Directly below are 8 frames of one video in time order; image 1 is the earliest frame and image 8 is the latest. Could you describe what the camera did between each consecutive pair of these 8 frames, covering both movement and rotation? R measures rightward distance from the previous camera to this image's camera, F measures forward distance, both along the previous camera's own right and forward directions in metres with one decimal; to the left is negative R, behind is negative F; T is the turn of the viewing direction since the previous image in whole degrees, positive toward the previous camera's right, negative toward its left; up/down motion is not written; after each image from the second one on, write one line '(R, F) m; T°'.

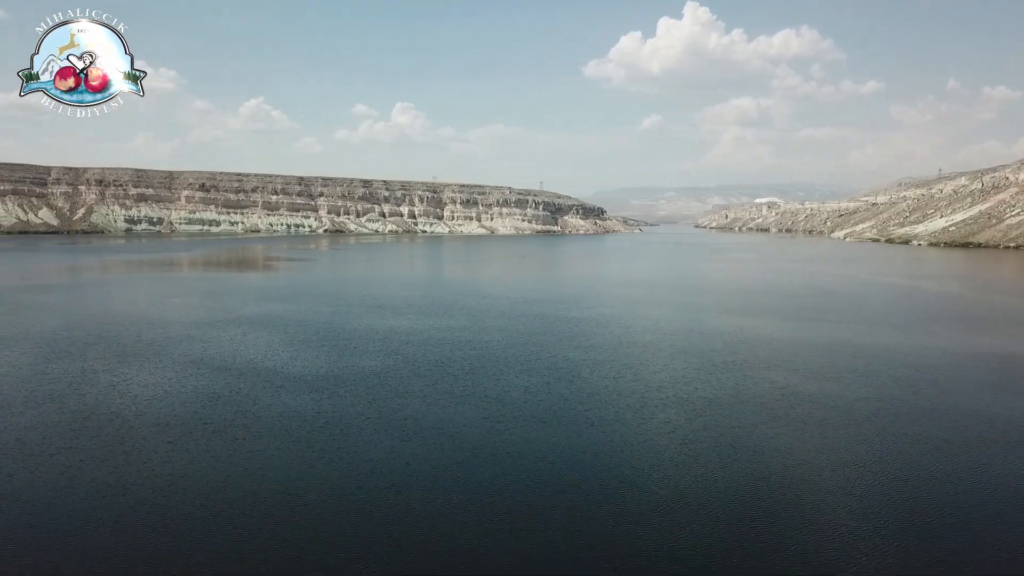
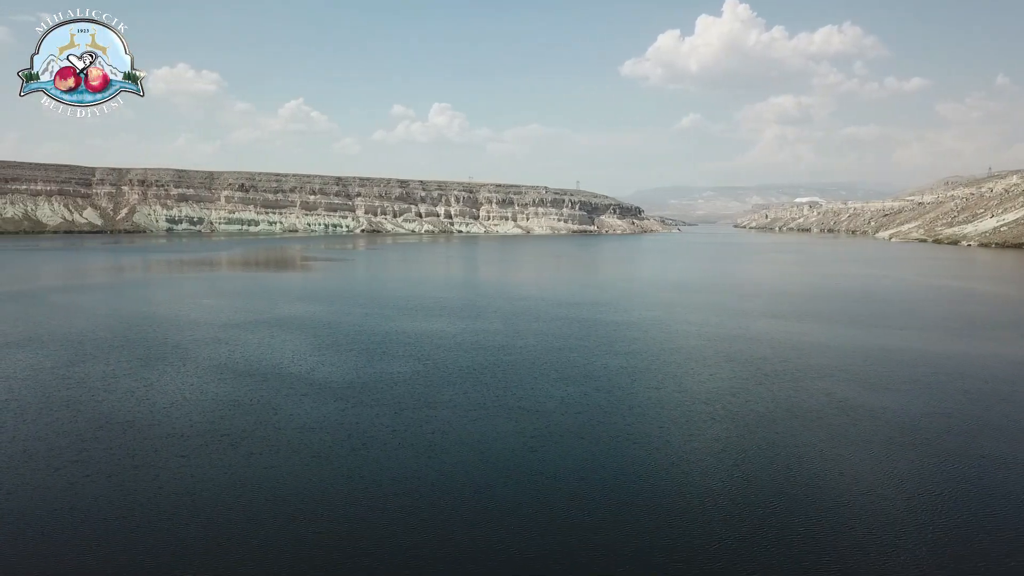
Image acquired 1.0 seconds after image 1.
(0.0, +0.7) m; -2°
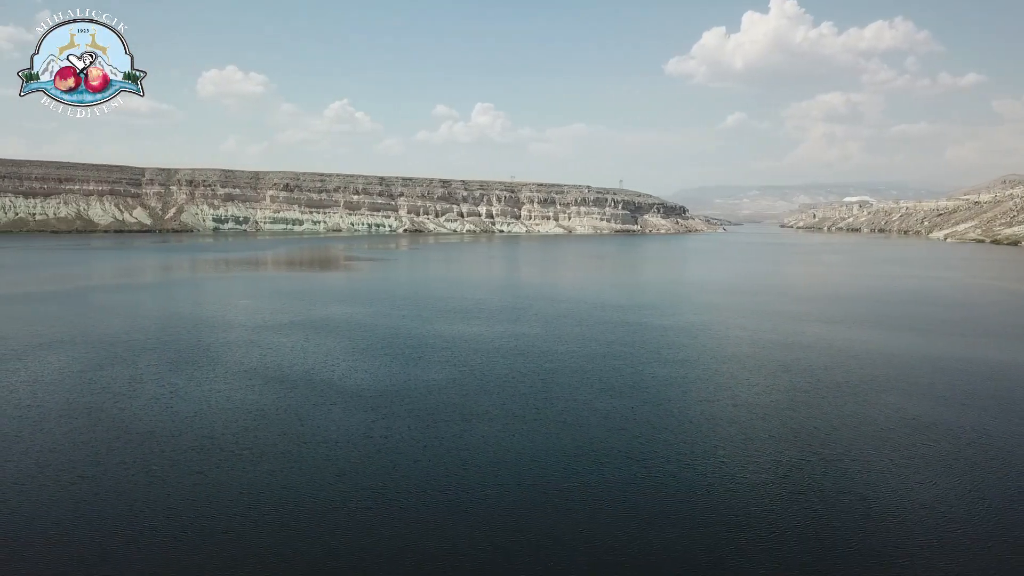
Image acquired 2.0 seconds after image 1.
(0.0, +0.7) m; -3°
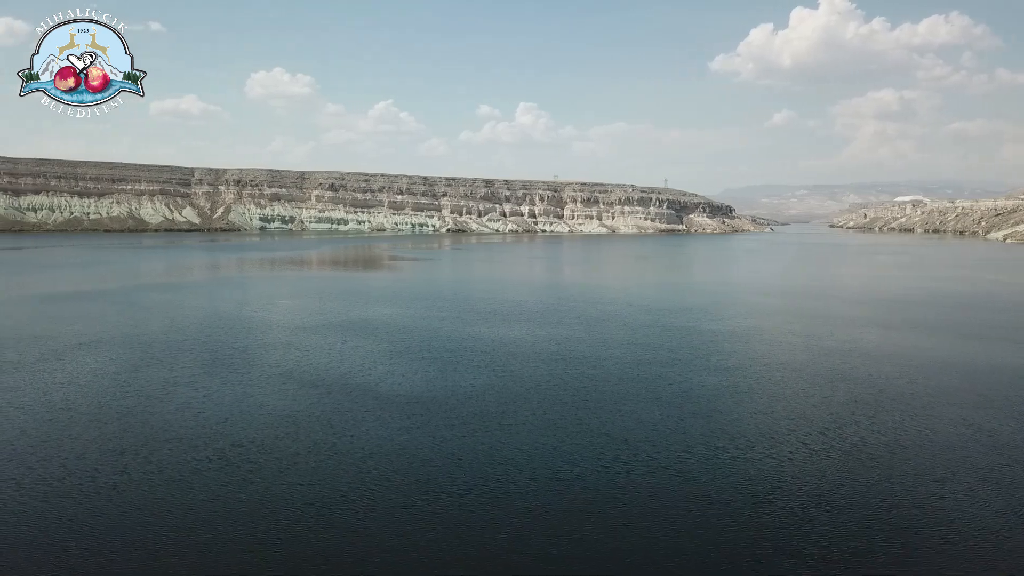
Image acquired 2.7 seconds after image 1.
(0.0, +0.5) m; -3°
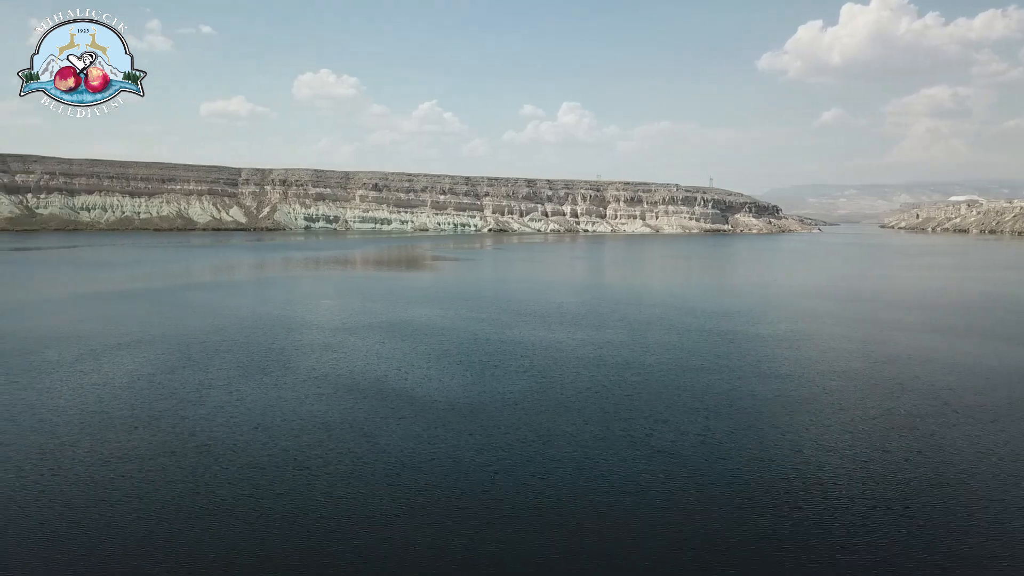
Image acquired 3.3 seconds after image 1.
(0.0, +0.4) m; -3°
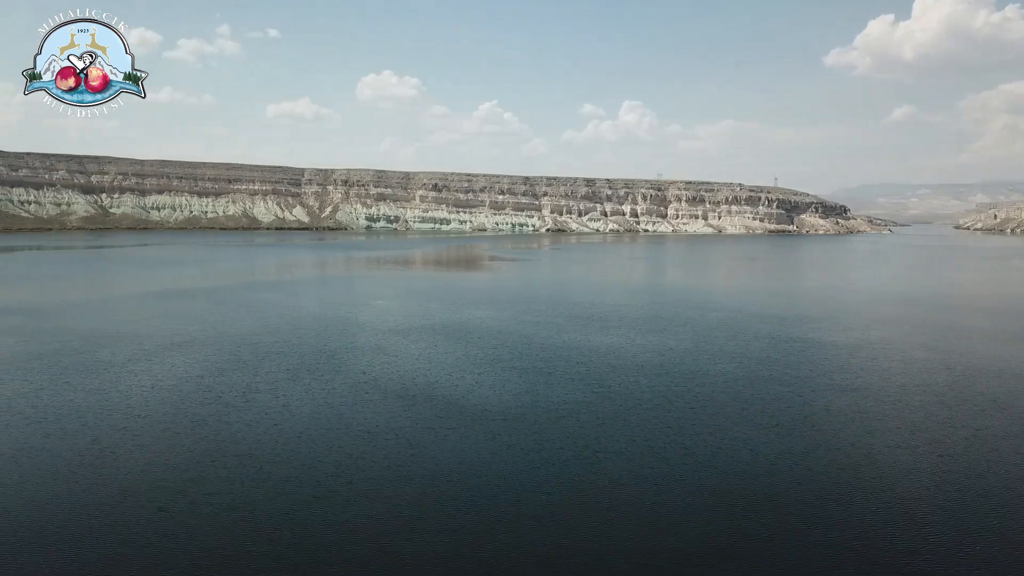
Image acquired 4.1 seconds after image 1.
(0.0, +0.6) m; -4°
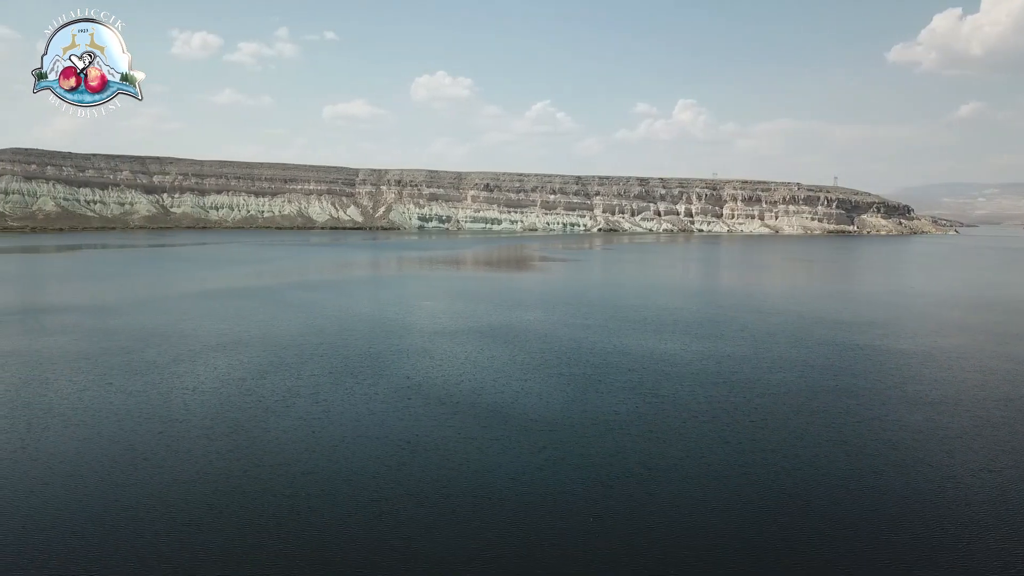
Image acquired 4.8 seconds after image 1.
(0.0, +0.5) m; -4°
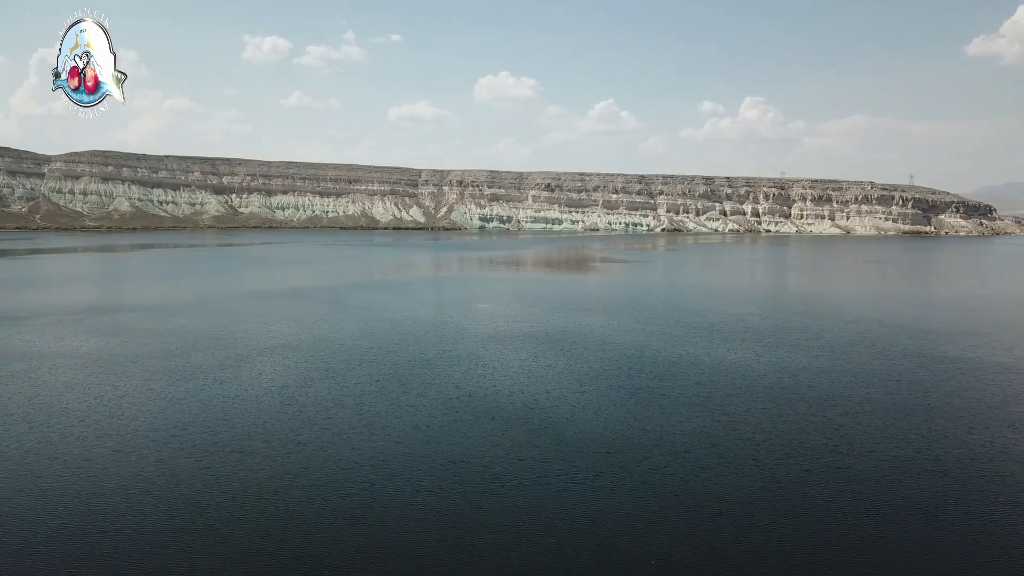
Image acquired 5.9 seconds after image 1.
(+0.1, +0.8) m; -4°
